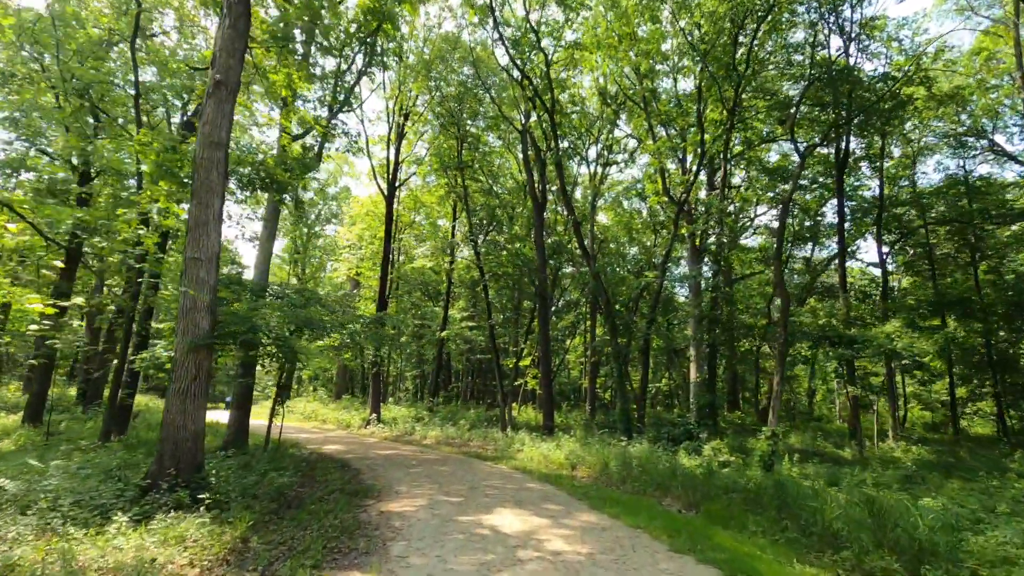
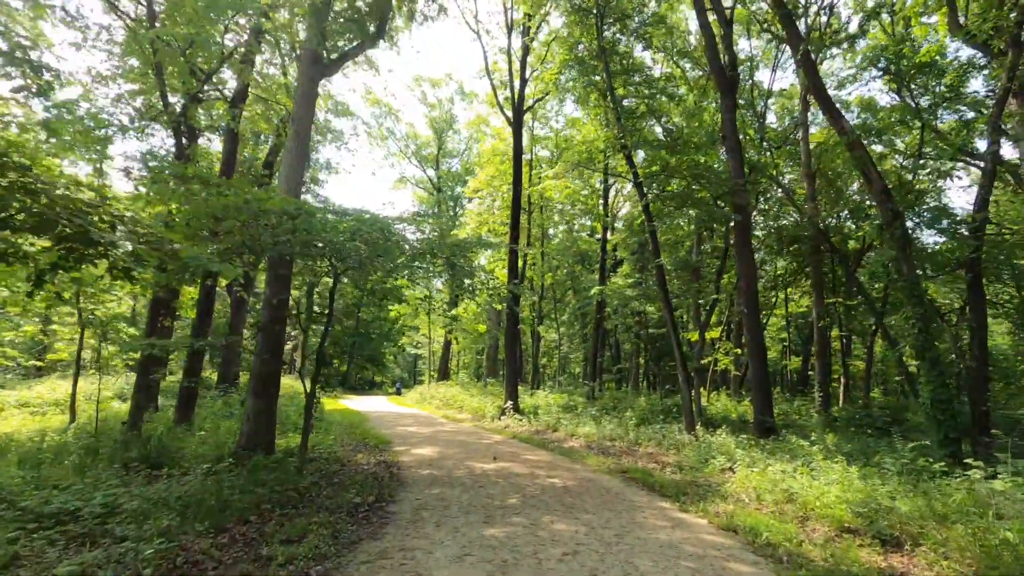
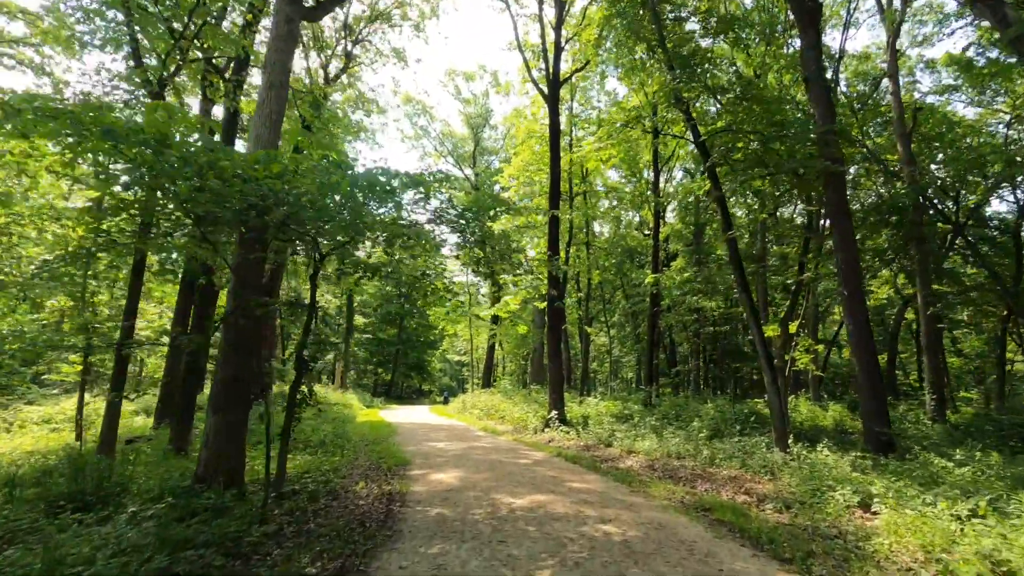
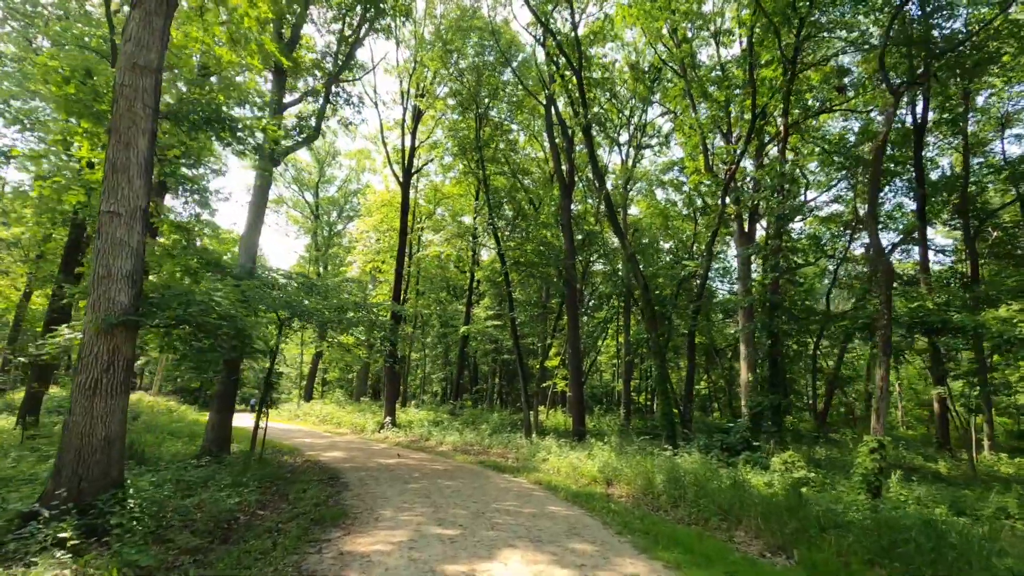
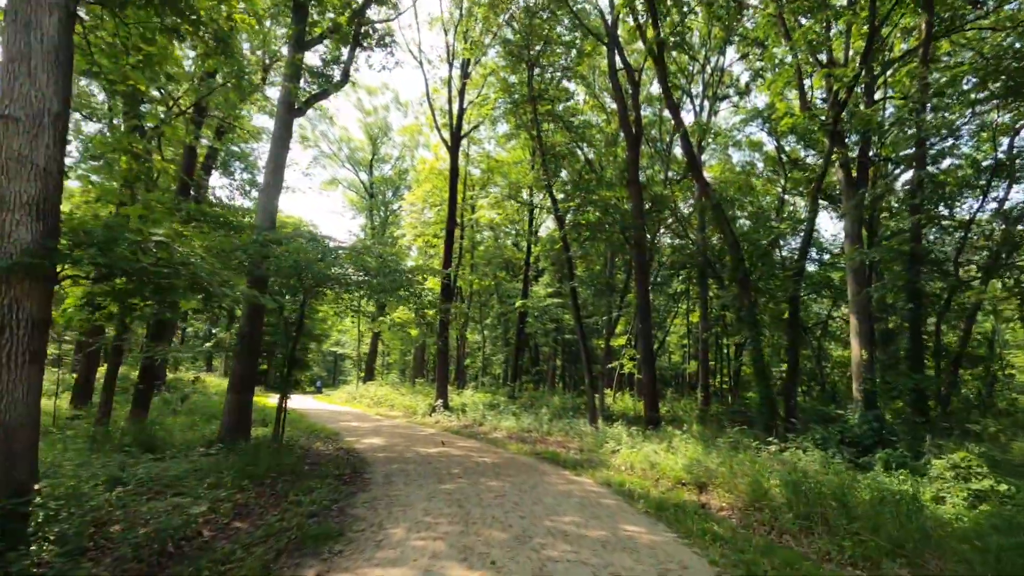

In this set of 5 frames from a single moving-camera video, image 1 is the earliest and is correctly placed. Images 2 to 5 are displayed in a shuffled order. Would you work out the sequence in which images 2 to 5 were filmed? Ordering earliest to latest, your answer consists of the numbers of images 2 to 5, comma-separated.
4, 5, 2, 3
